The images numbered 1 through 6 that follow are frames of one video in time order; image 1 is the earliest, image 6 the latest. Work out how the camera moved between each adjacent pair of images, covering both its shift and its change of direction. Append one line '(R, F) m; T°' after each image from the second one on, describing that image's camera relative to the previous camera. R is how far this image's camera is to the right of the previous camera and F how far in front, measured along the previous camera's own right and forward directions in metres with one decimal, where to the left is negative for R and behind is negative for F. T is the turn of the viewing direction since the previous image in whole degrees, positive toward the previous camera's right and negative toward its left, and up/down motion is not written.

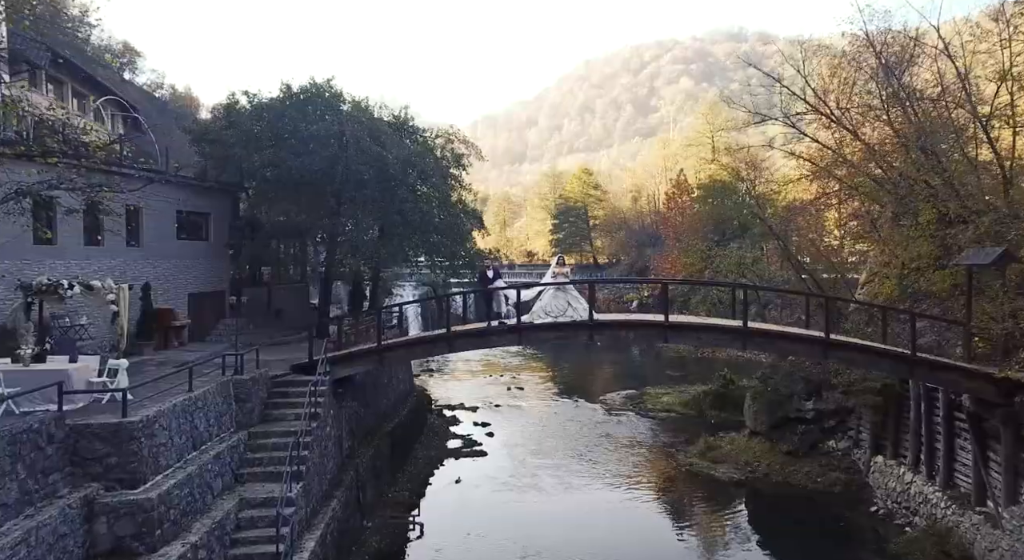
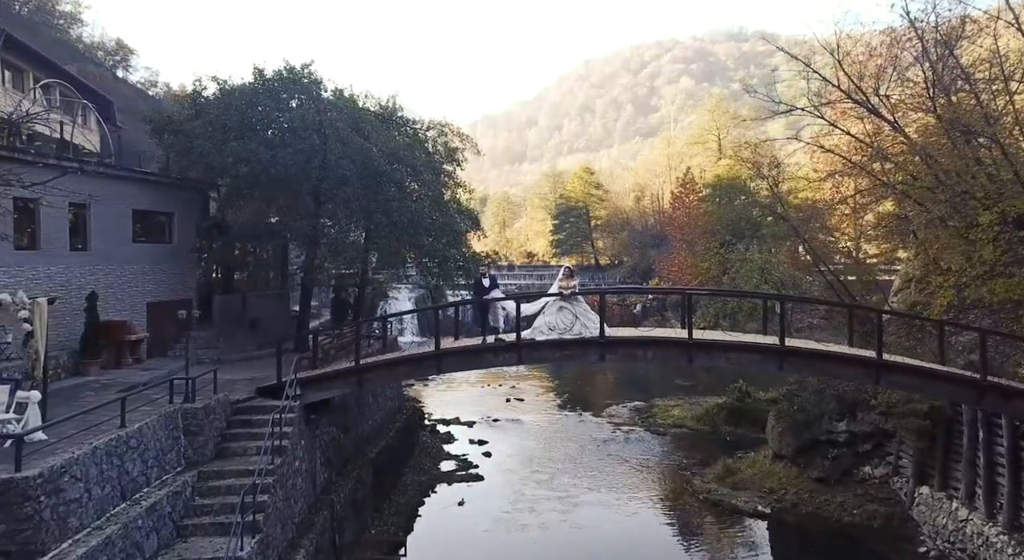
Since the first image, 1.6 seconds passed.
(0.0, +1.9) m; 0°
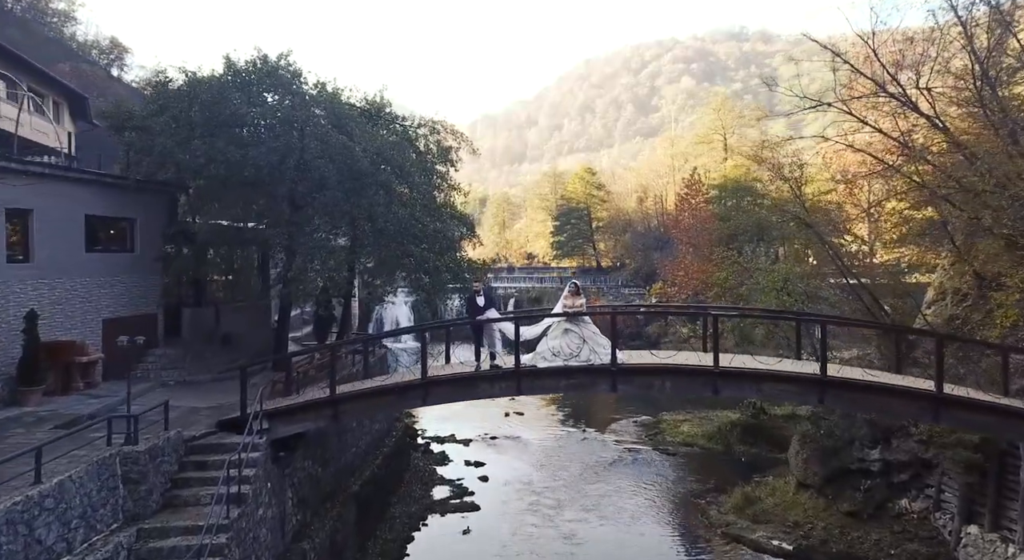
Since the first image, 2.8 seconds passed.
(0.0, +1.6) m; 0°
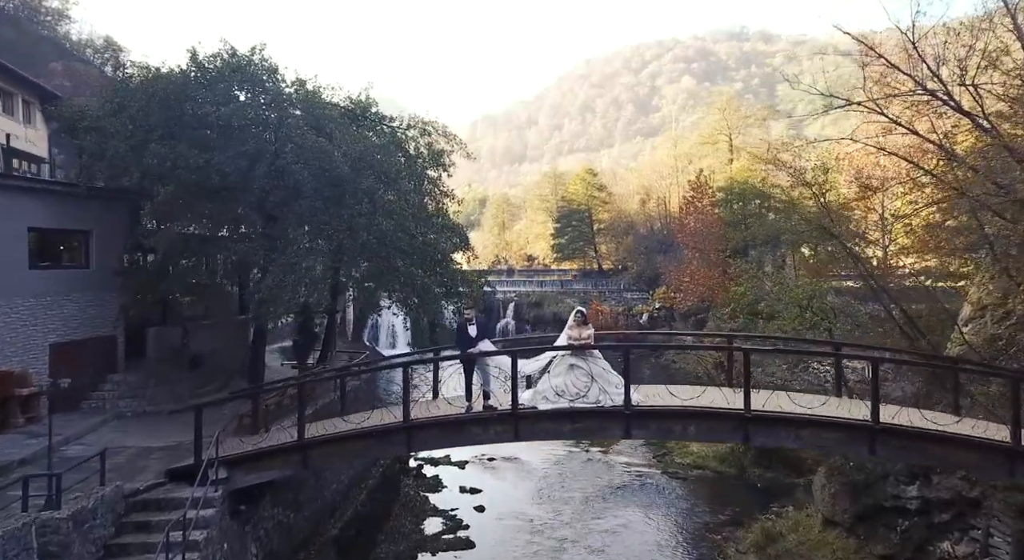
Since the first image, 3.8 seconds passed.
(+0.1, +1.5) m; 0°
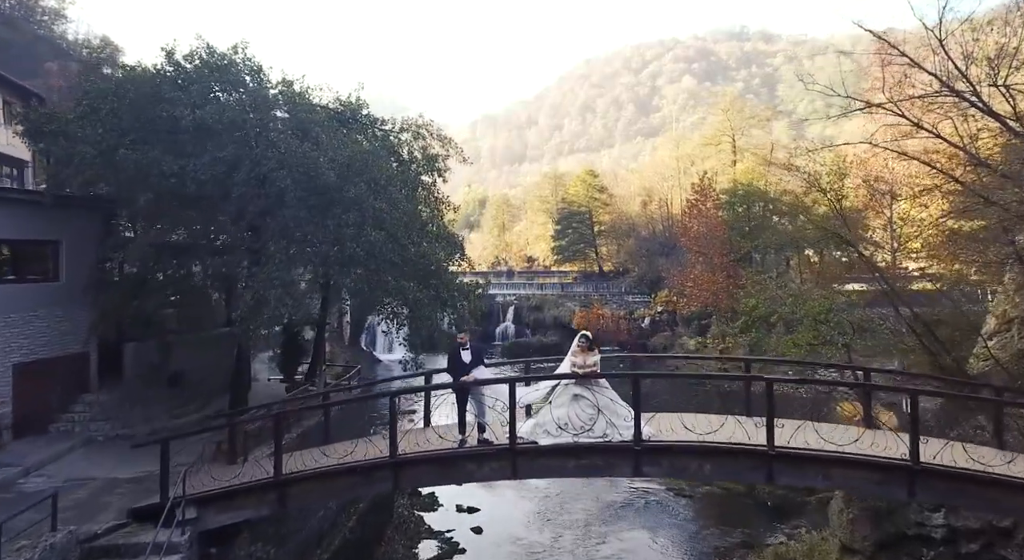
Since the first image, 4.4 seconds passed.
(0.0, +0.9) m; 0°
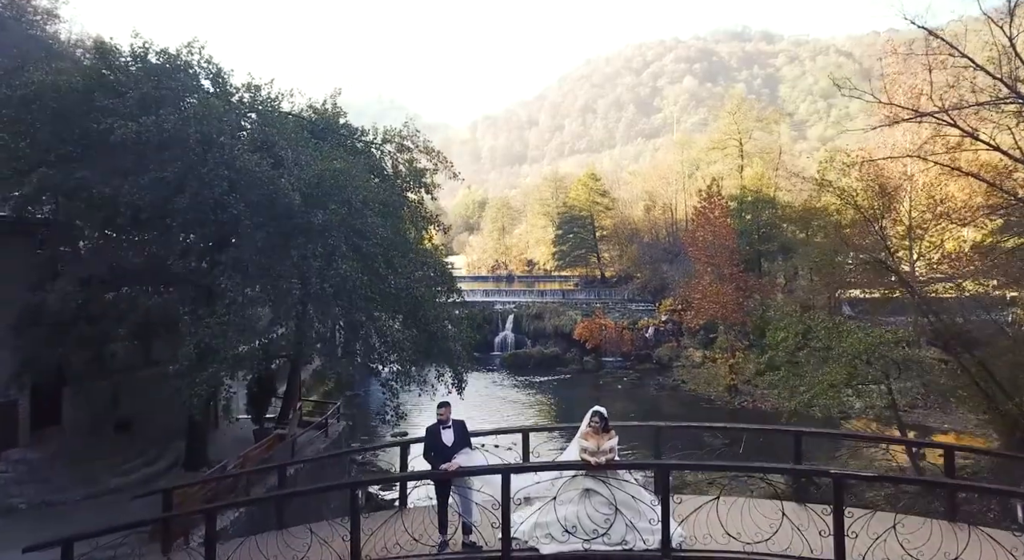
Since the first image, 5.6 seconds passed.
(+0.1, +1.8) m; 0°
